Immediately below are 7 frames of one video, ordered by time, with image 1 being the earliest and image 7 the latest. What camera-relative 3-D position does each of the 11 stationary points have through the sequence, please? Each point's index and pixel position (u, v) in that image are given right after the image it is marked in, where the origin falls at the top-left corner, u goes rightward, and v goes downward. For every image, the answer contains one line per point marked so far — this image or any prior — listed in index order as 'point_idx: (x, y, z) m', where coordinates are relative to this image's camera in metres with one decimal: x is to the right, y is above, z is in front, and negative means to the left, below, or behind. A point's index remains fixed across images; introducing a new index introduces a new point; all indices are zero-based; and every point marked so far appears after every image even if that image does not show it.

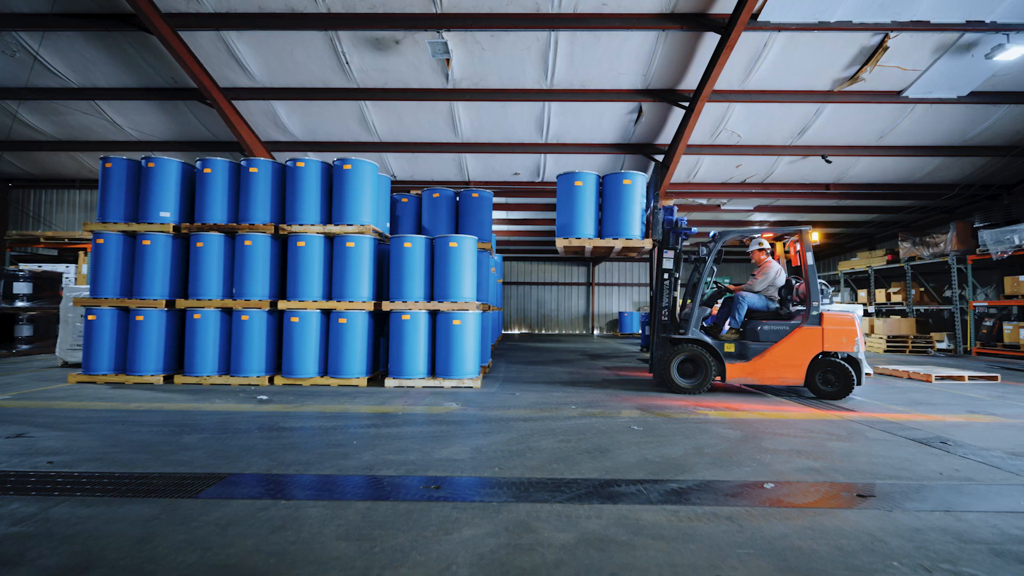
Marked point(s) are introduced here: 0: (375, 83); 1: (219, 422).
0: (-2.7, +4.0, +9.0) m
1: (-2.7, -1.3, +4.3) m
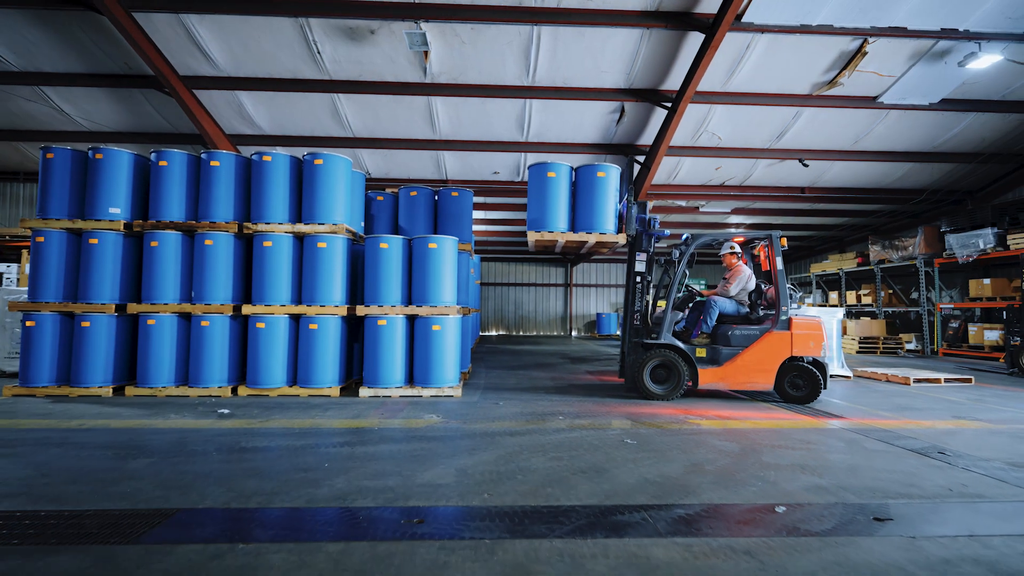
0: (-3.1, +4.0, +8.6) m
1: (-2.8, -1.3, +3.8) m
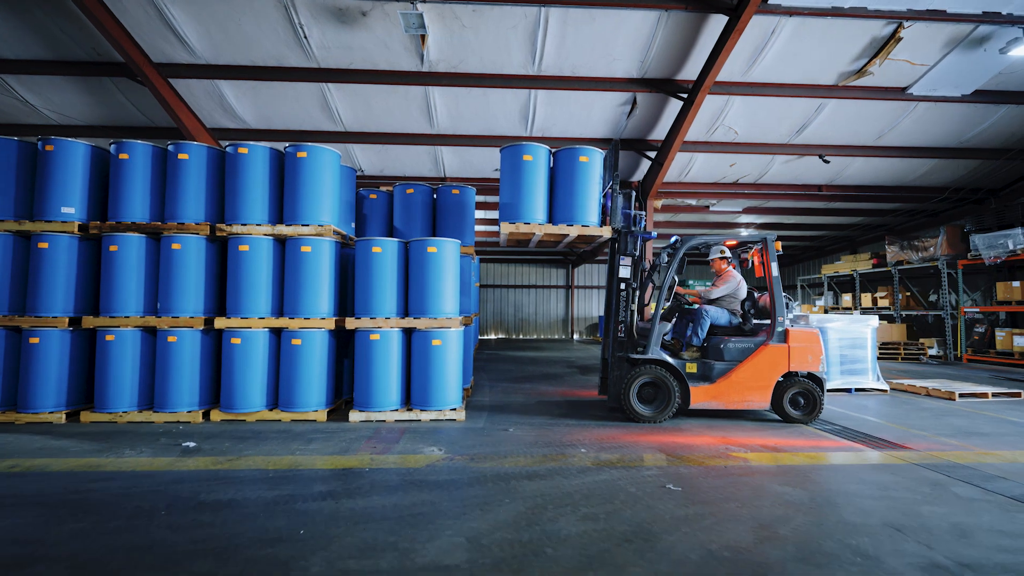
0: (-3.0, +3.9, +7.9) m
1: (-2.7, -1.4, +3.2) m
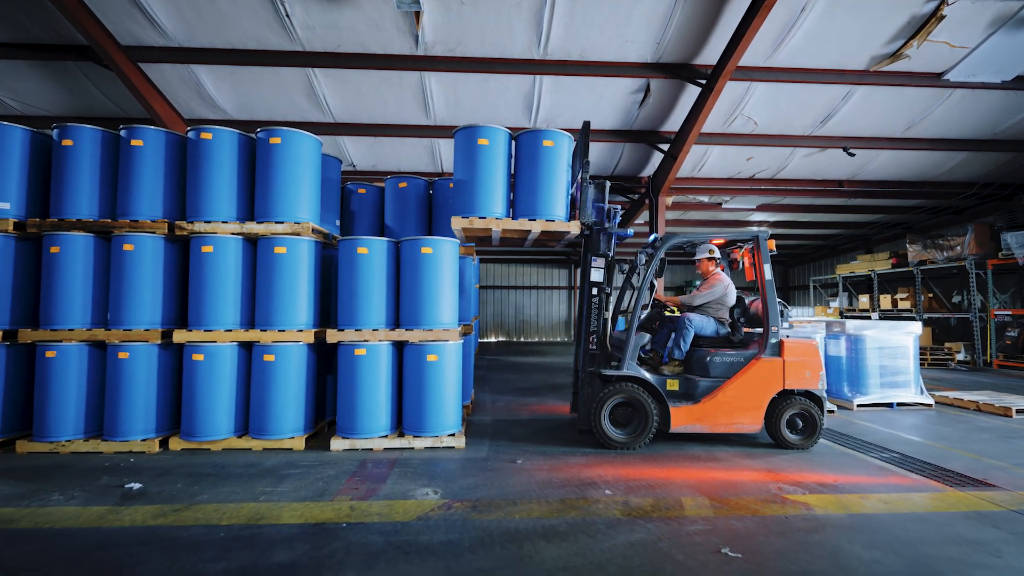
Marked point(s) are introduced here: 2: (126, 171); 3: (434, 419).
0: (-2.9, +3.8, +7.2) m
1: (-2.6, -1.5, +2.5) m
2: (-3.6, +1.1, +4.3) m
3: (-0.8, -1.3, +4.4) m
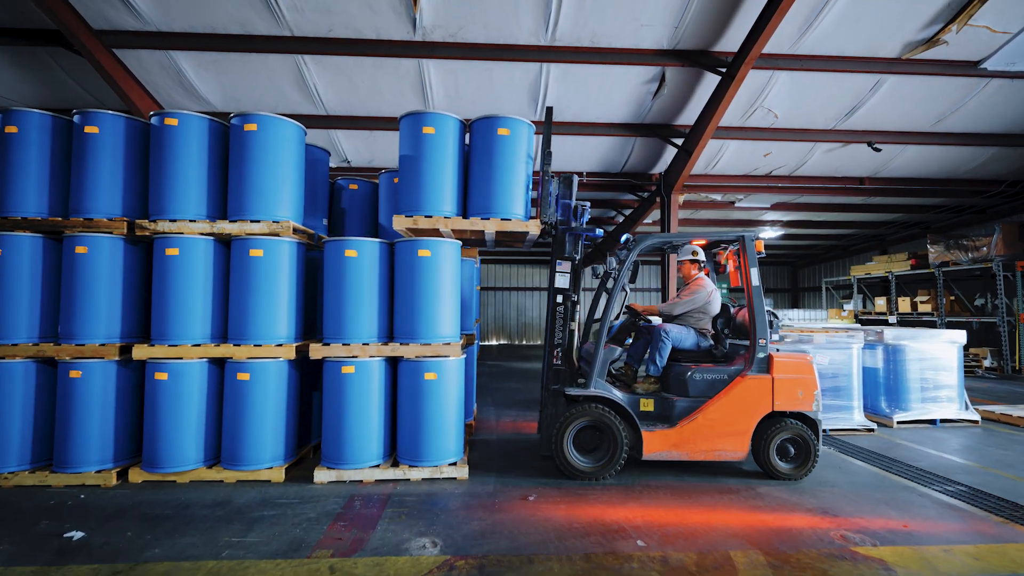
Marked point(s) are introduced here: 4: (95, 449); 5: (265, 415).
0: (-2.8, +3.8, +6.7) m
1: (-2.5, -1.6, +1.9) m
2: (-3.6, +1.0, +3.8) m
3: (-0.7, -1.3, +3.9) m
4: (-3.4, -1.3, +3.7) m
5: (-2.1, -1.1, +3.8) m
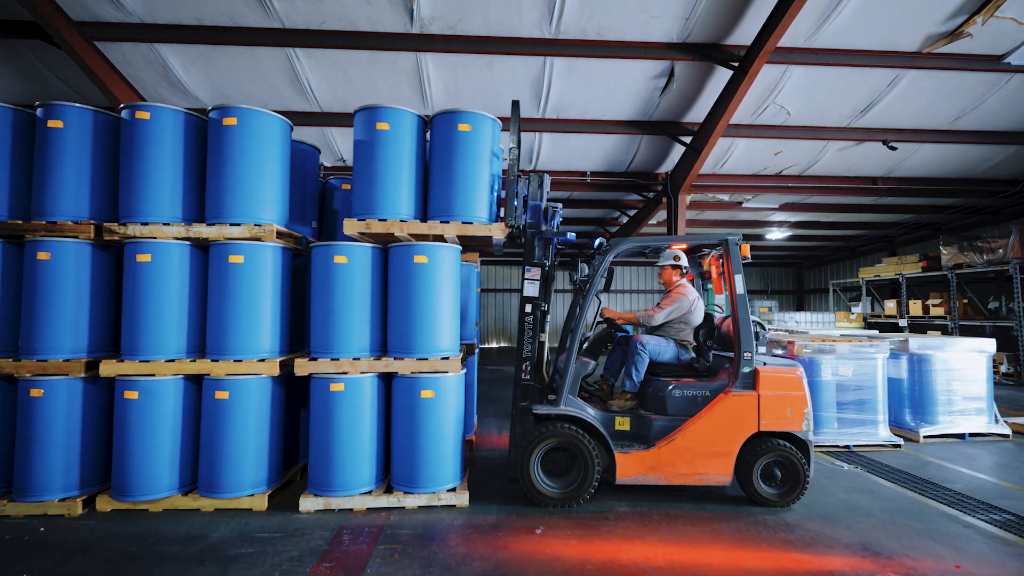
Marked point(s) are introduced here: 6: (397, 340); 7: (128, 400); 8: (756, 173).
0: (-2.8, +3.7, +6.3) m
1: (-2.5, -1.6, +1.6) m
2: (-3.5, +1.0, +3.4) m
3: (-0.6, -1.4, +3.6) m
4: (-3.3, -1.4, +3.4) m
5: (-2.0, -1.1, +3.5) m
6: (-0.9, -0.4, +3.6) m
7: (-2.8, -0.8, +3.4) m
8: (+5.4, +2.5, +10.1) m
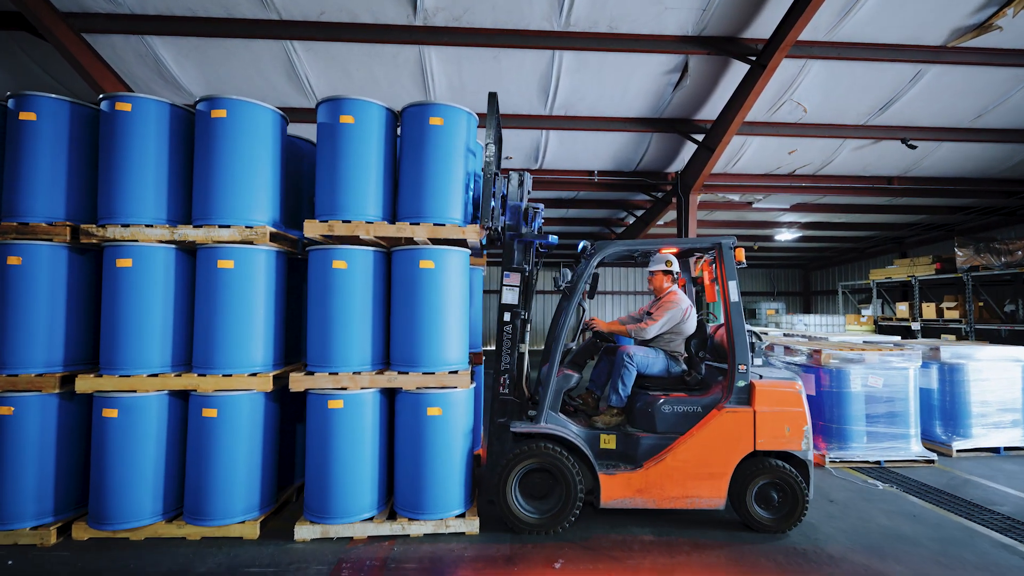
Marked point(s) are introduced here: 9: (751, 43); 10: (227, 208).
0: (-2.7, +3.6, +6.0) m
1: (-2.4, -1.7, +1.3) m
2: (-3.4, +0.9, +3.2) m
3: (-0.5, -1.5, +3.3) m
4: (-3.2, -1.4, +3.1) m
5: (-1.9, -1.2, +3.2) m
6: (-0.8, -0.5, +3.3) m
7: (-2.7, -0.9, +3.1) m
8: (+5.5, +2.5, +9.8) m
9: (+3.4, +3.5, +6.5) m
10: (-2.0, +0.6, +3.2) m
